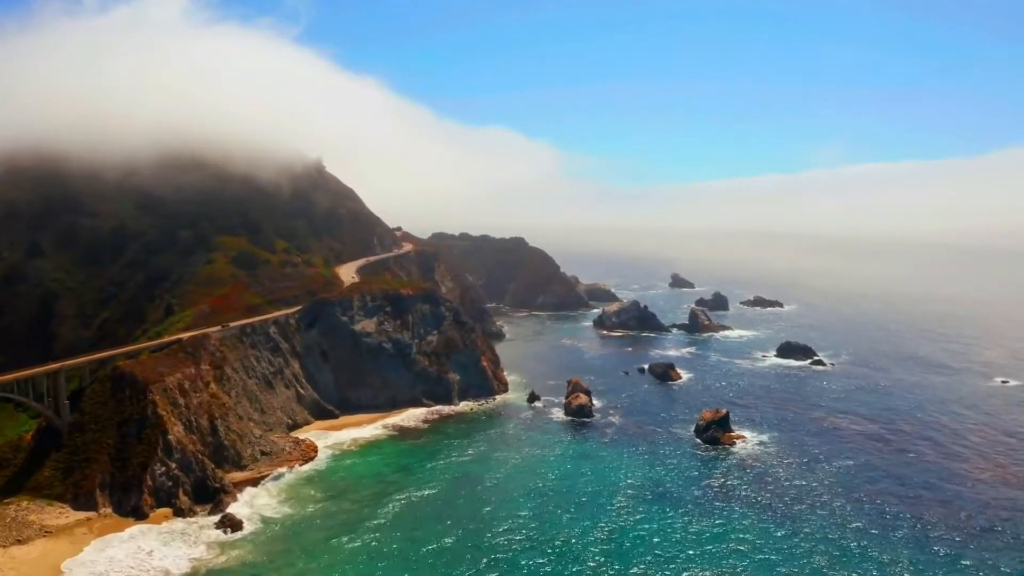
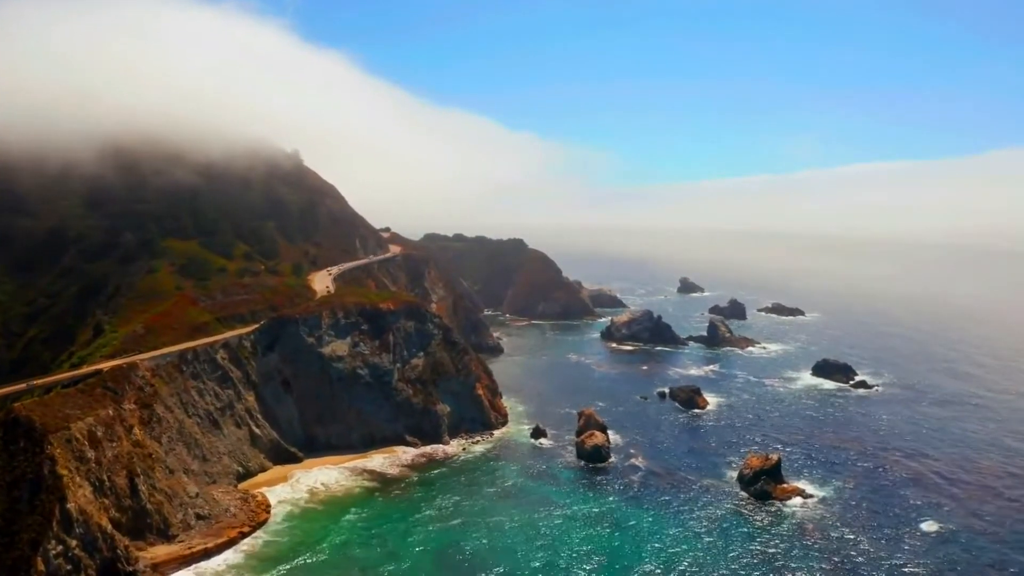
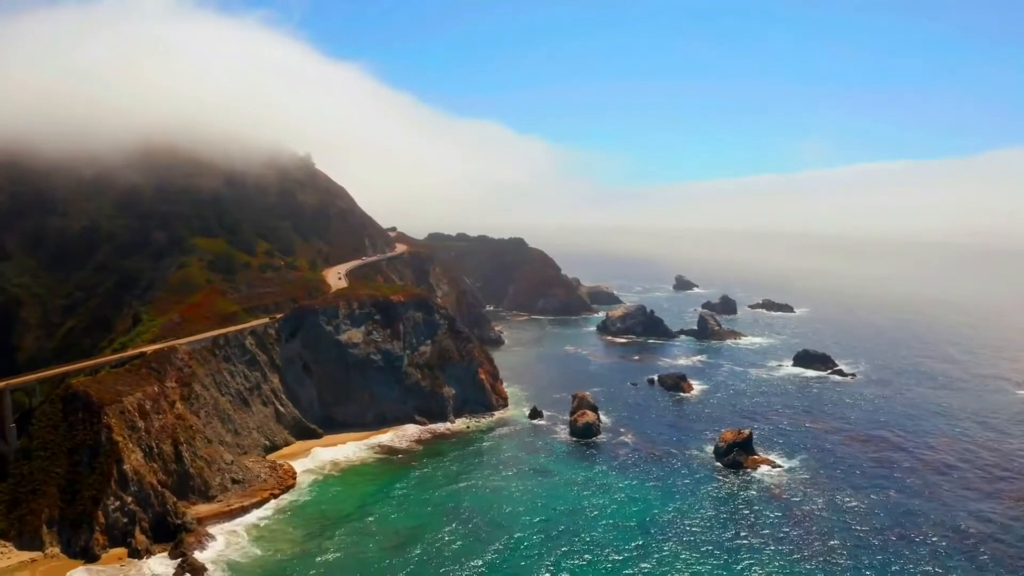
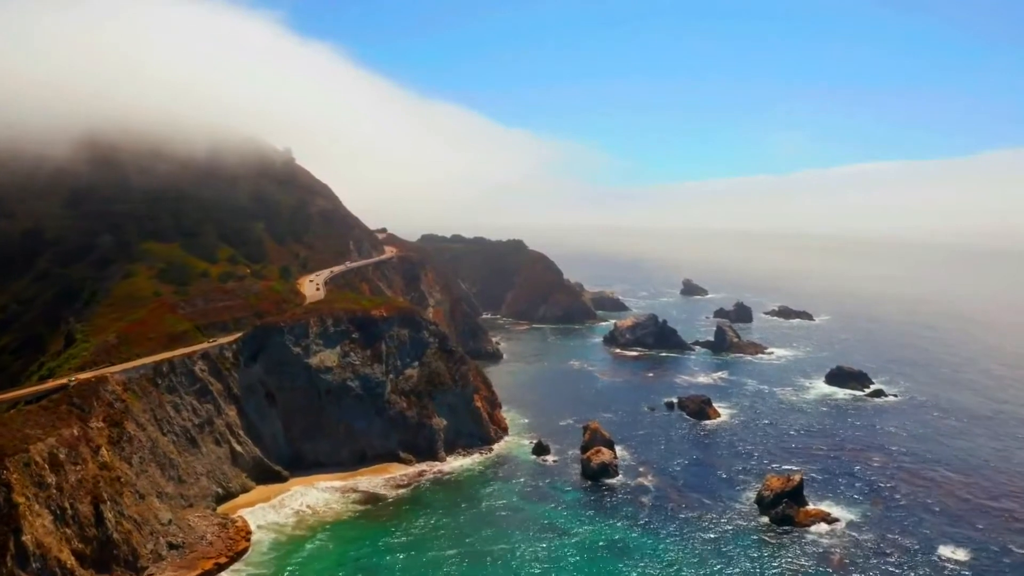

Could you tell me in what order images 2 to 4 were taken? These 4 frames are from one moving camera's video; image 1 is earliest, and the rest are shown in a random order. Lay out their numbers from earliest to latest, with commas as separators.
3, 2, 4
